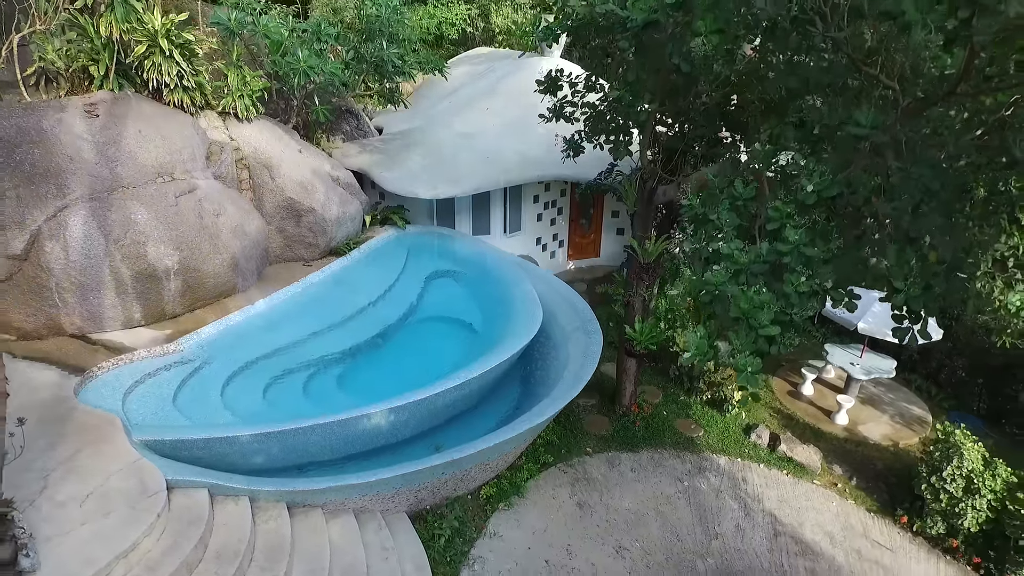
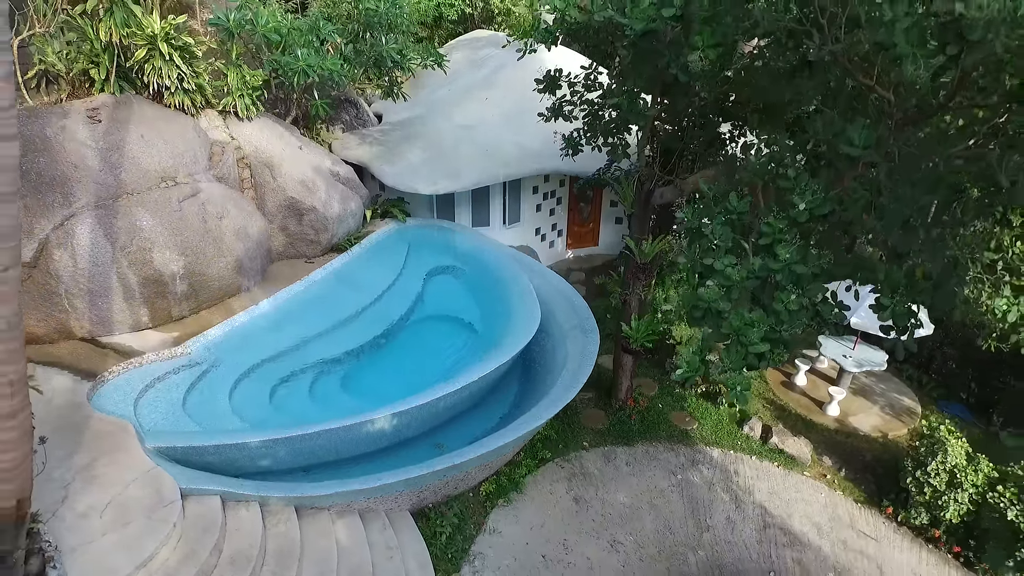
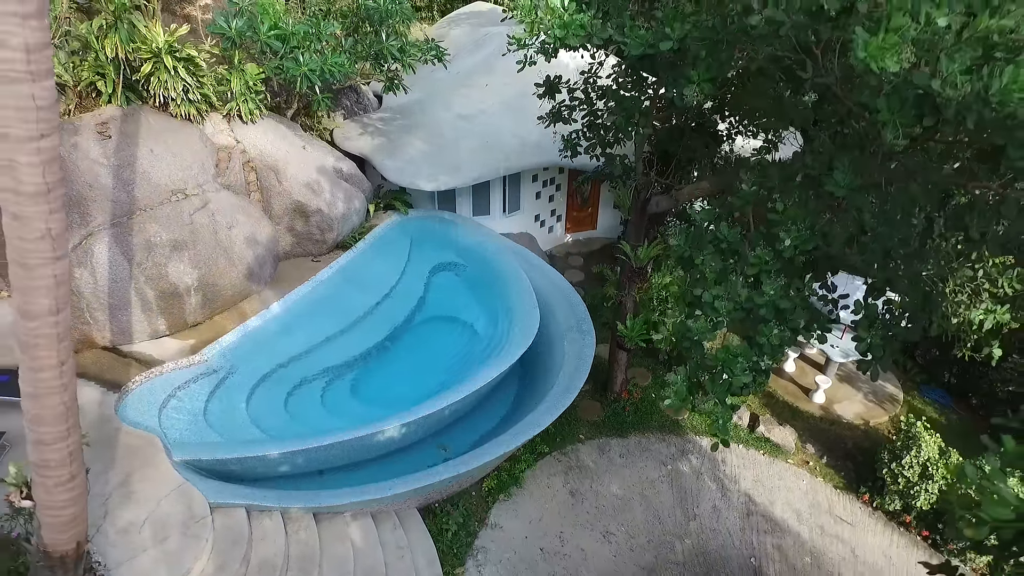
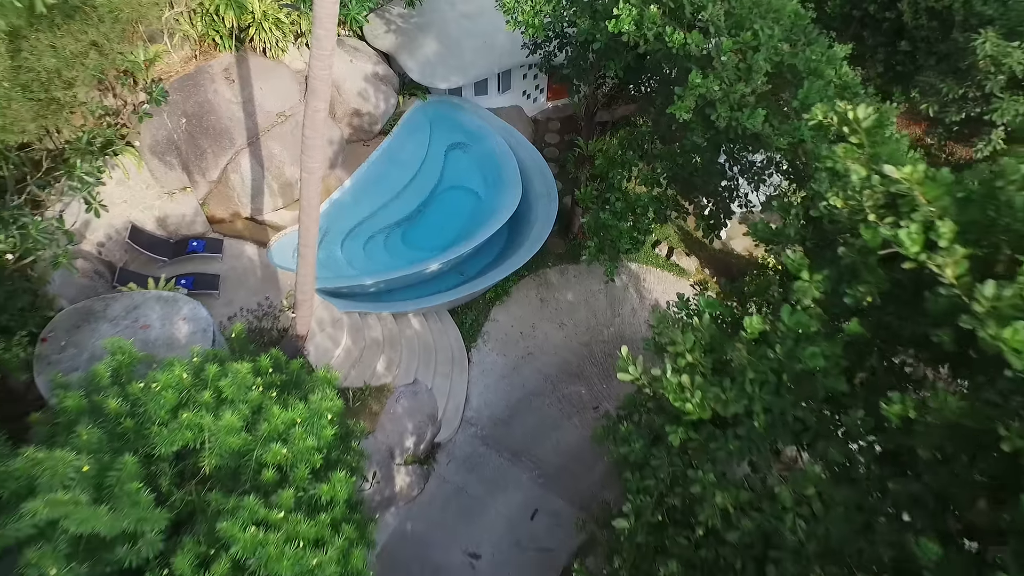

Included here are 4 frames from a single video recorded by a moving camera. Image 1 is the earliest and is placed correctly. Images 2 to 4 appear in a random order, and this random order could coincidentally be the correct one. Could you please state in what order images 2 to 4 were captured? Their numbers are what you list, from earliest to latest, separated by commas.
2, 3, 4
